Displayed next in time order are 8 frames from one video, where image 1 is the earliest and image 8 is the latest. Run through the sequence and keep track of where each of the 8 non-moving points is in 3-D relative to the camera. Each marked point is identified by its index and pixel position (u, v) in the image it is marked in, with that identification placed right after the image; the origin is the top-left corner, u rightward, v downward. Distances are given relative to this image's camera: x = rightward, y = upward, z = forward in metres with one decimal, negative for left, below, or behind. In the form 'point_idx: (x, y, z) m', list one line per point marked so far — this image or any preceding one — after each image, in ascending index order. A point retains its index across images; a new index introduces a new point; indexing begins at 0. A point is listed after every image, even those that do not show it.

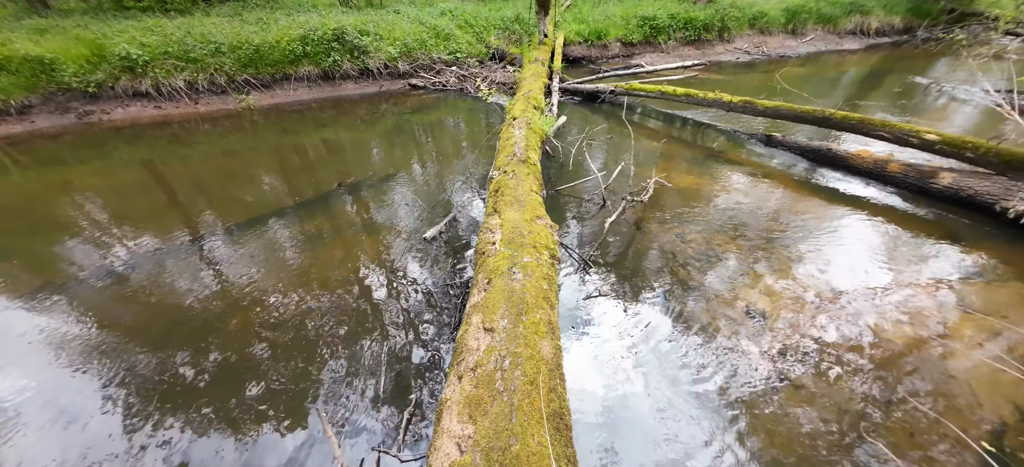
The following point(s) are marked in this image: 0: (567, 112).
0: (+1.4, +3.0, +8.1) m
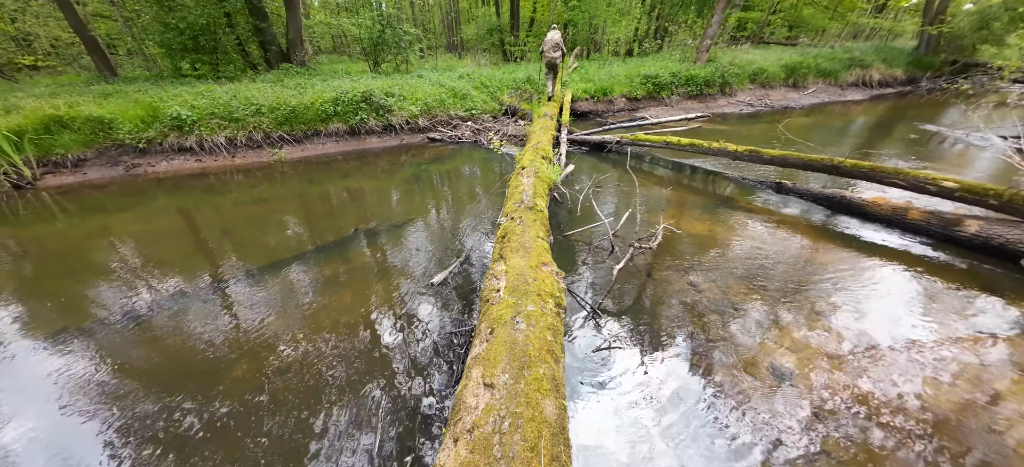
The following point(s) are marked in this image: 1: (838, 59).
0: (+1.7, +1.8, +8.4) m
1: (+15.7, +8.4, +16.0) m
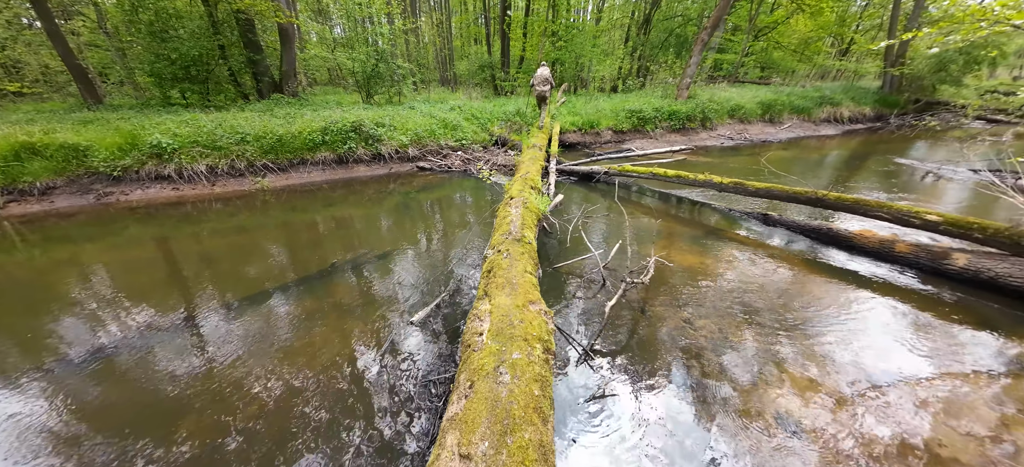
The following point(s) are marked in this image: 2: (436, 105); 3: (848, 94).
0: (+1.4, +1.1, +8.4) m
1: (+15.2, +7.0, +16.9) m
2: (-3.2, +5.3, +13.6) m
3: (+18.3, +7.6, +18.0) m
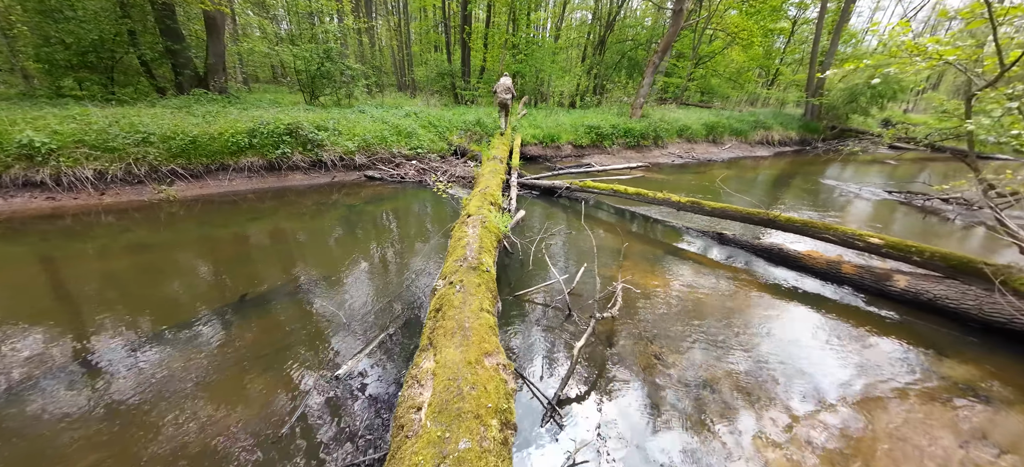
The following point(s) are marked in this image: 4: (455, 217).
0: (+0.4, +0.7, +8.1) m
1: (+13.1, +6.3, +18.3) m
2: (-4.8, +4.8, +12.8) m
3: (+16.0, +6.9, +19.7) m
4: (-1.2, +0.5, +7.4) m
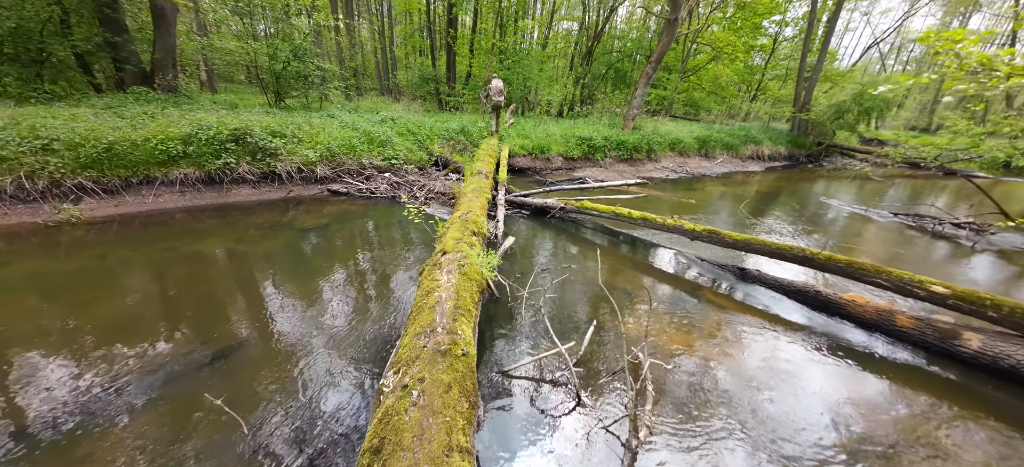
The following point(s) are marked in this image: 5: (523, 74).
0: (+0.1, +0.1, +7.1) m
1: (+12.3, +5.4, +18.0) m
2: (-5.3, +4.2, +11.7) m
3: (+15.2, +6.0, +19.6) m
4: (-1.4, -0.1, +6.3) m
5: (+0.7, +9.5, +19.7) m
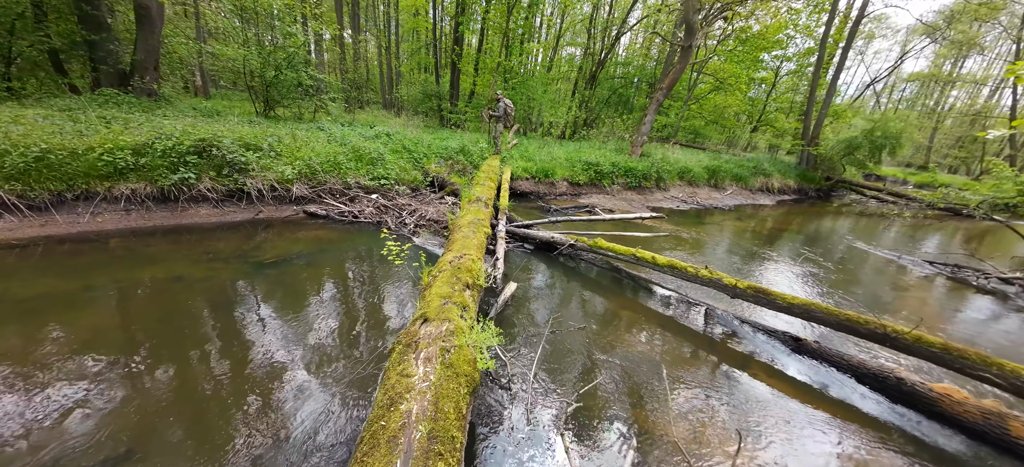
0: (+0.1, -0.6, +6.2) m
1: (+12.4, +3.6, +17.5) m
2: (-5.1, +3.5, +10.9) m
3: (+15.3, +4.0, +19.1) m
4: (-1.4, -0.7, +5.4) m
5: (+0.9, +8.1, +19.2) m
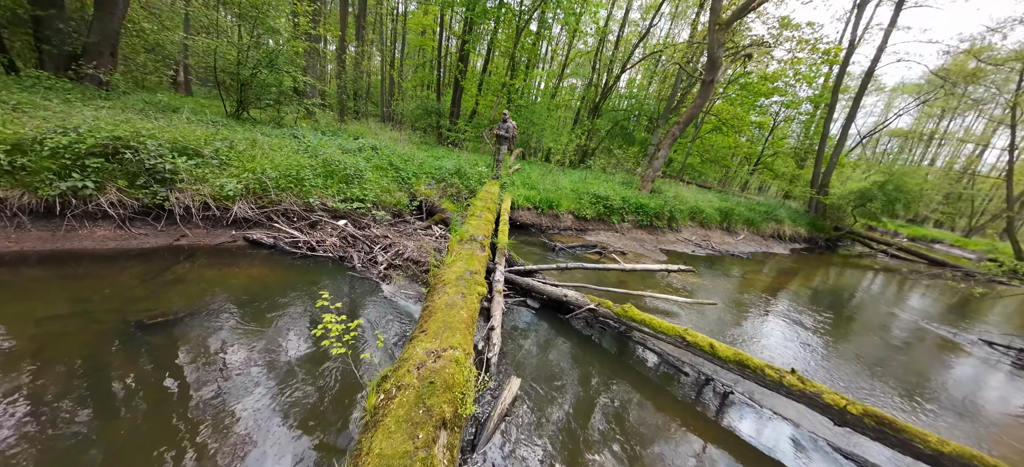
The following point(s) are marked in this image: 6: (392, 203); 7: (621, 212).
0: (+0.1, -1.4, +4.7) m
1: (+12.3, +1.2, +16.6) m
2: (-5.0, +2.7, +9.6) m
3: (+15.2, +1.3, +18.3) m
4: (-1.4, -1.3, +3.9) m
5: (+1.1, +6.4, +18.3) m
6: (-2.5, +0.6, +6.9) m
7: (+3.7, +0.8, +11.3) m
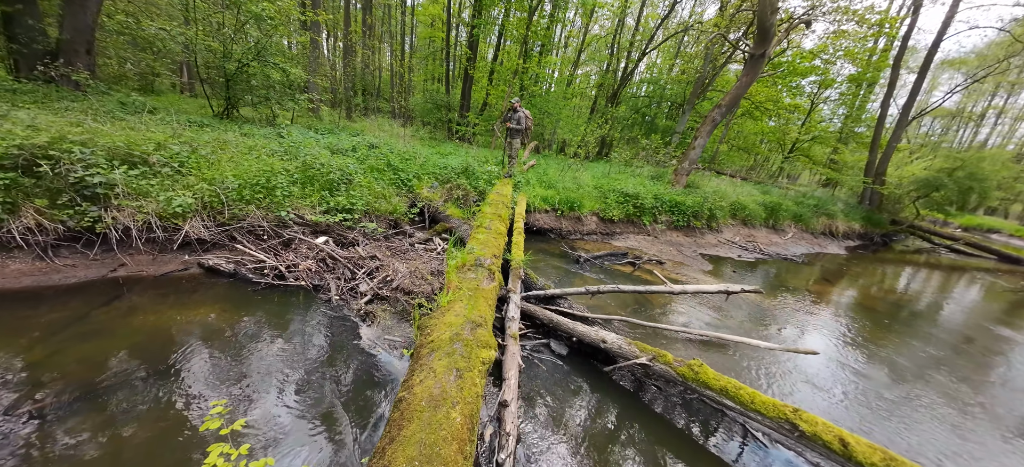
0: (+0.3, -1.7, +3.6) m
1: (+13.0, +1.4, +14.8) m
2: (-4.6, +2.5, +8.6) m
3: (+16.0, +1.6, +16.3) m
4: (-1.2, -1.6, +2.8) m
5: (+1.8, +6.4, +17.0) m
6: (-2.2, +0.4, +5.8) m
7: (+4.2, +0.7, +9.9) m
